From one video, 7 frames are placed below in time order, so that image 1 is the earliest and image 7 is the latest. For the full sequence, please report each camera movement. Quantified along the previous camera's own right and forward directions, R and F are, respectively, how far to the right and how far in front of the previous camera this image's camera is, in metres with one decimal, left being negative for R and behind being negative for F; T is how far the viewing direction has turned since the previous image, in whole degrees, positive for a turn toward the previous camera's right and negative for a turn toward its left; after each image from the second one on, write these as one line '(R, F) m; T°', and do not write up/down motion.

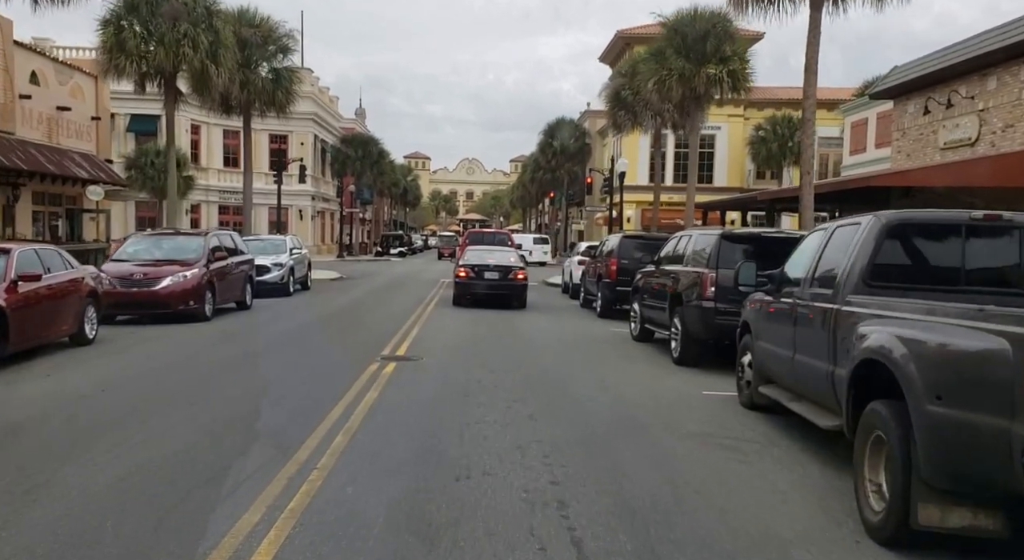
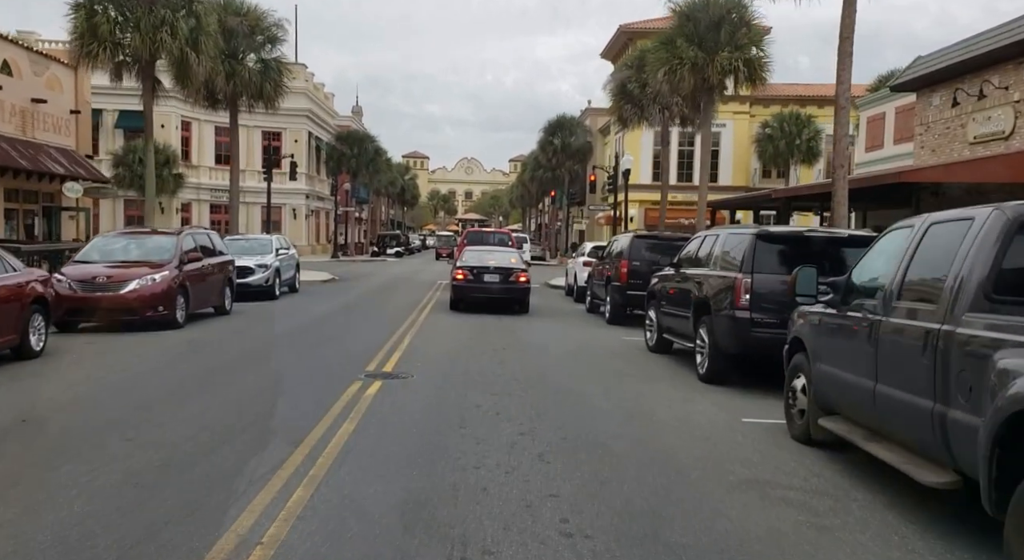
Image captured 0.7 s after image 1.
(-0.1, +1.4) m; 0°
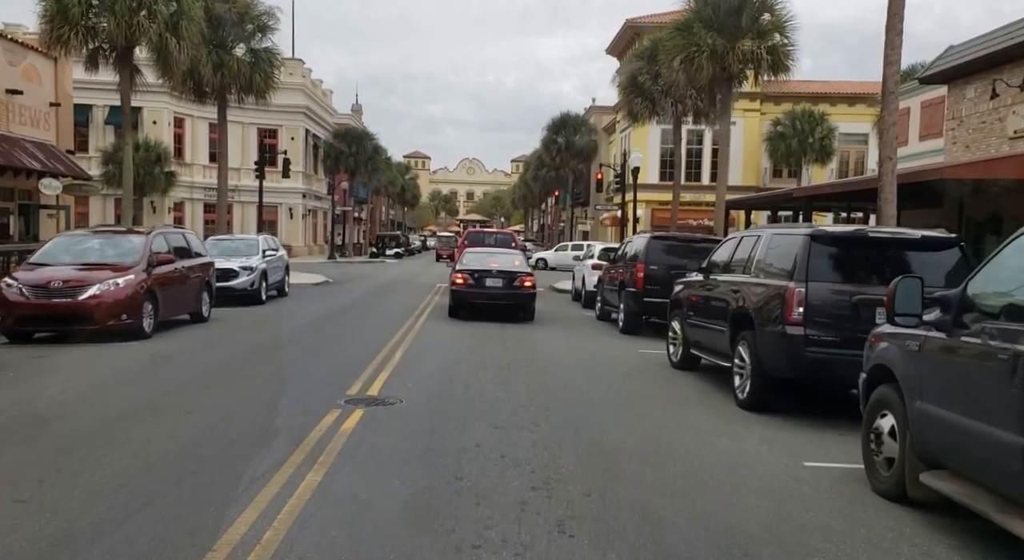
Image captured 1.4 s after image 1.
(-0.1, +1.5) m; 0°
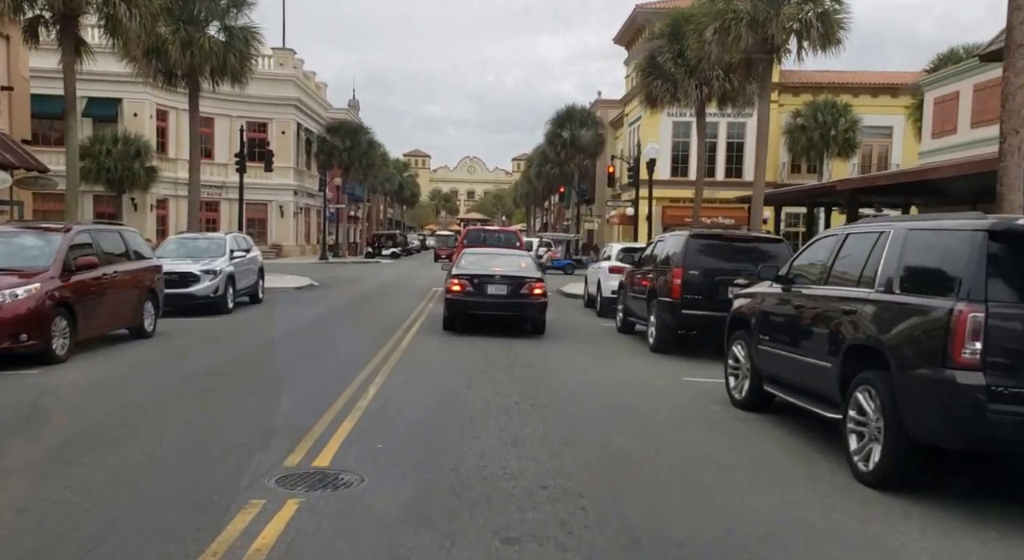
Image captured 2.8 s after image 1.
(-0.1, +2.7) m; 0°
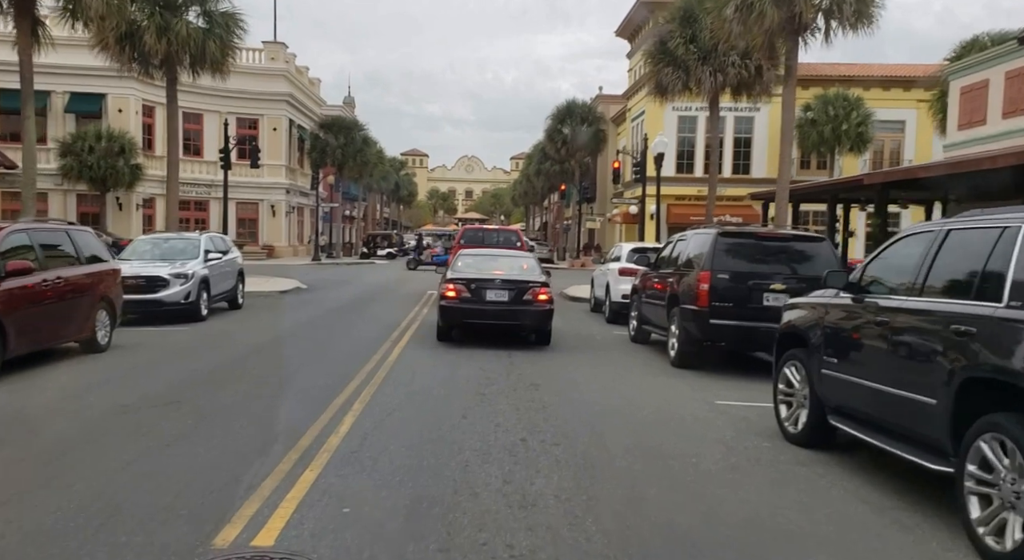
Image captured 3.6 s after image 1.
(-0.1, +1.5) m; 0°
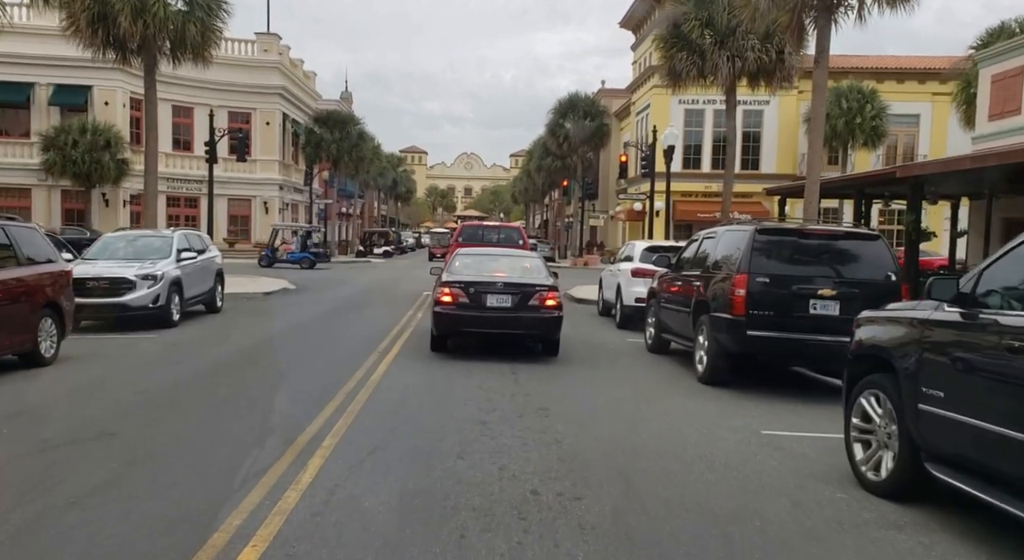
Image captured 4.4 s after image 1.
(-0.1, +1.5) m; 0°
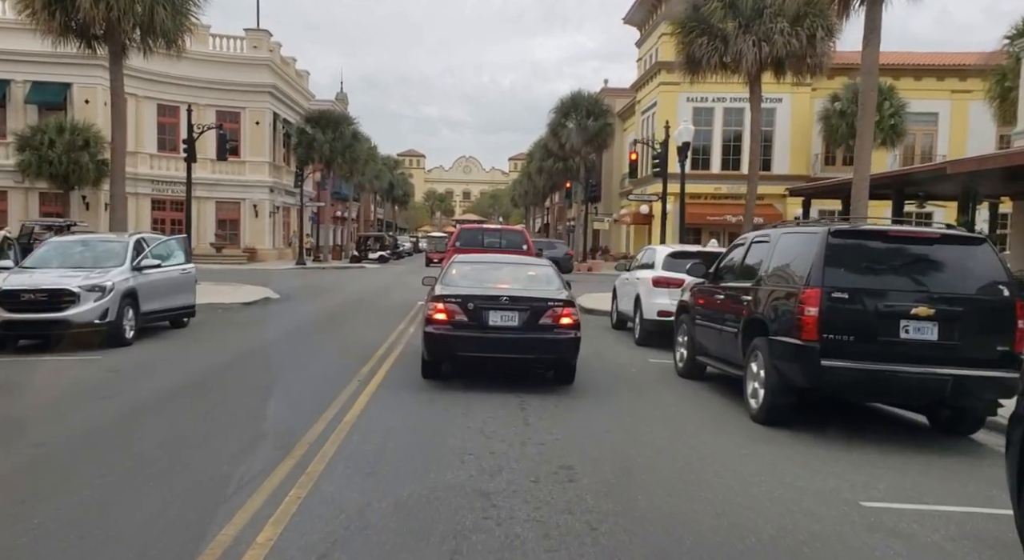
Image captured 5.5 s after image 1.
(-0.1, +1.9) m; 0°
